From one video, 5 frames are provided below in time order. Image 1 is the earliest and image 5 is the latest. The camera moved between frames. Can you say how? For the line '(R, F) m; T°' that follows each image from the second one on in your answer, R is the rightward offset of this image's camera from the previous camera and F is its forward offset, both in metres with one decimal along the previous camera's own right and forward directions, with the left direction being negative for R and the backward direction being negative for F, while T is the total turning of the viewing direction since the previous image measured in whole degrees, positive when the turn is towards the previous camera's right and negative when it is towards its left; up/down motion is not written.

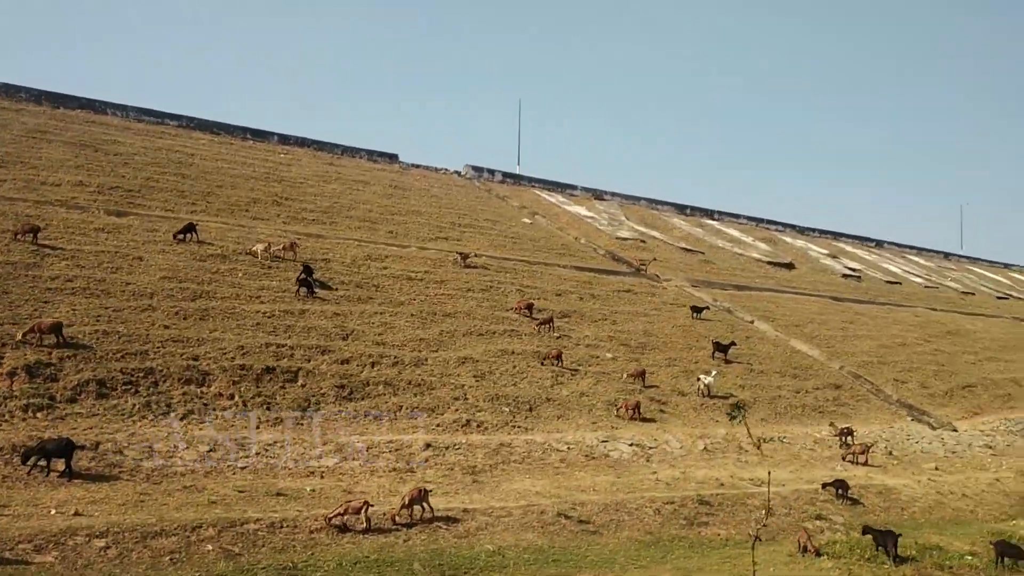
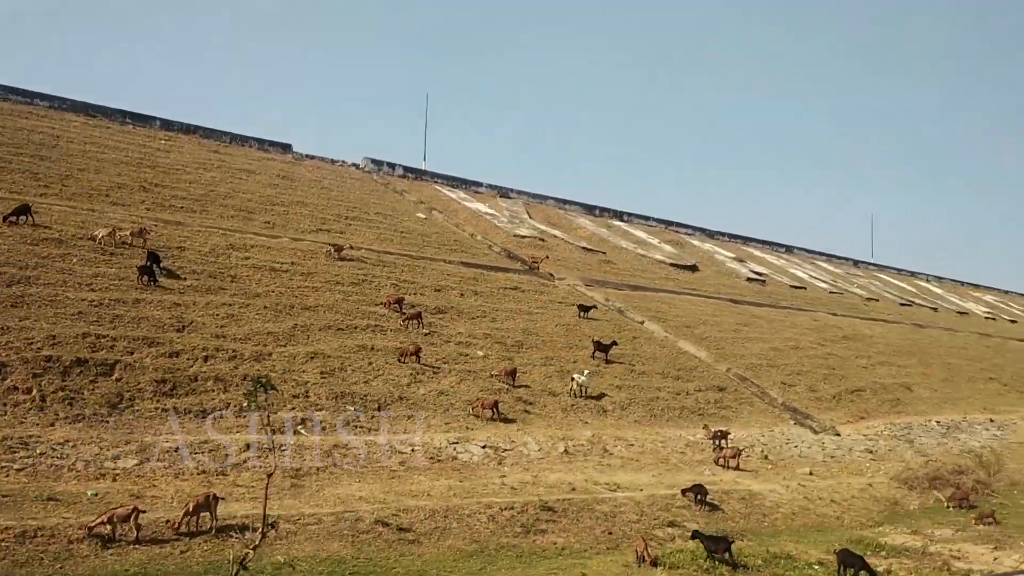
(+1.1, +0.8) m; +4°
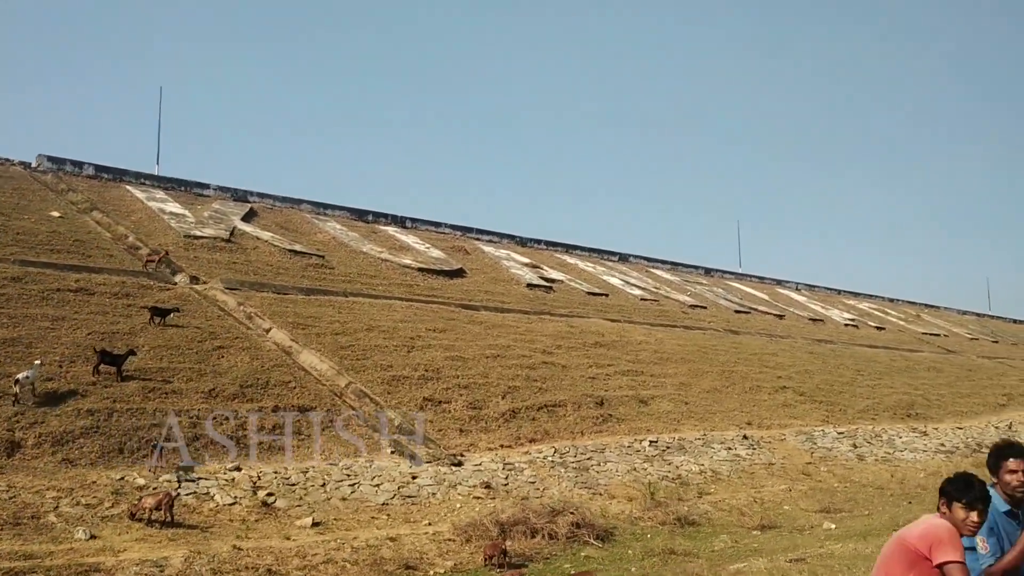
(+6.7, +4.7) m; +2°
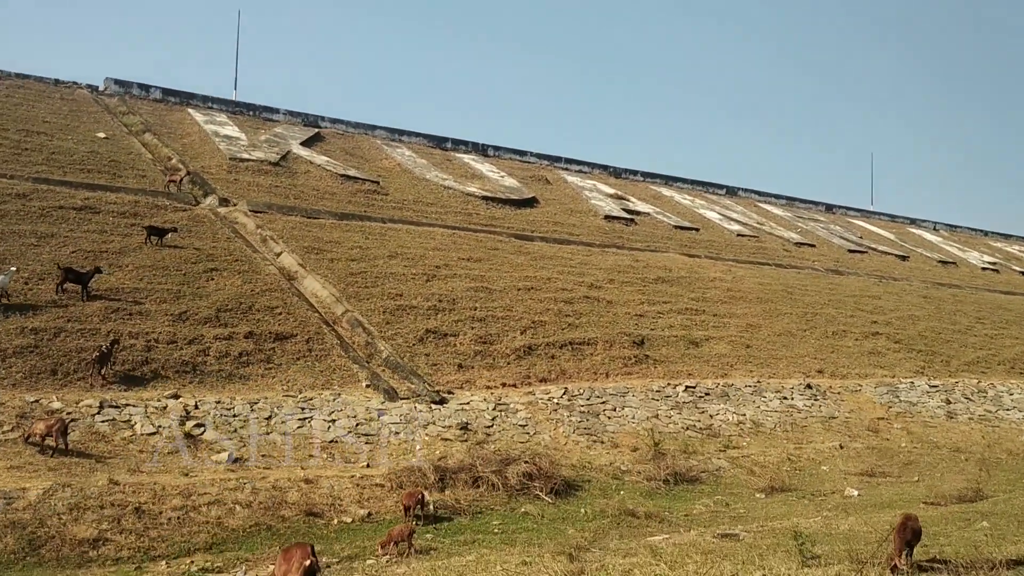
(+2.0, +1.7) m; -9°
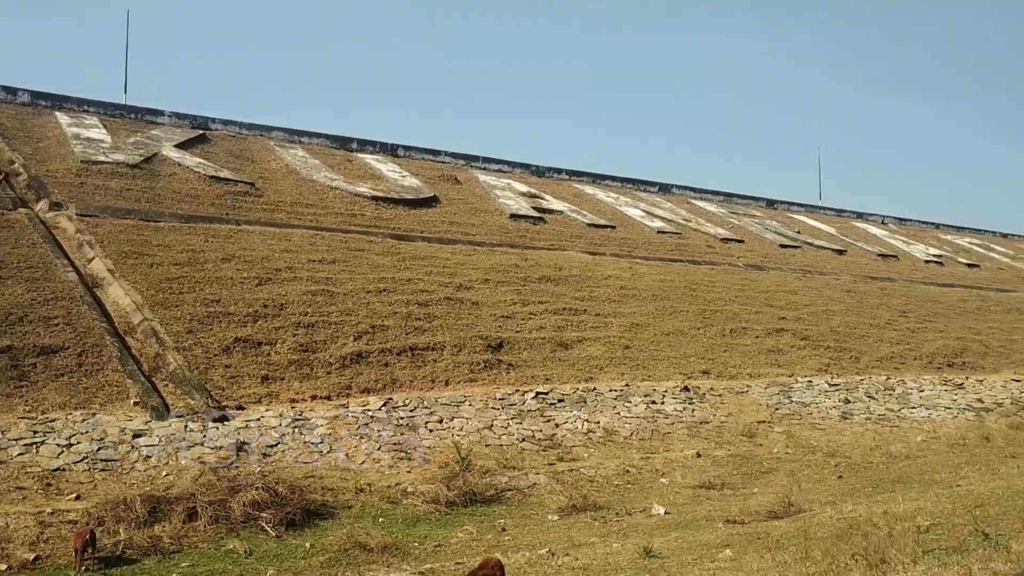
(+2.3, +1.4) m; 0°
